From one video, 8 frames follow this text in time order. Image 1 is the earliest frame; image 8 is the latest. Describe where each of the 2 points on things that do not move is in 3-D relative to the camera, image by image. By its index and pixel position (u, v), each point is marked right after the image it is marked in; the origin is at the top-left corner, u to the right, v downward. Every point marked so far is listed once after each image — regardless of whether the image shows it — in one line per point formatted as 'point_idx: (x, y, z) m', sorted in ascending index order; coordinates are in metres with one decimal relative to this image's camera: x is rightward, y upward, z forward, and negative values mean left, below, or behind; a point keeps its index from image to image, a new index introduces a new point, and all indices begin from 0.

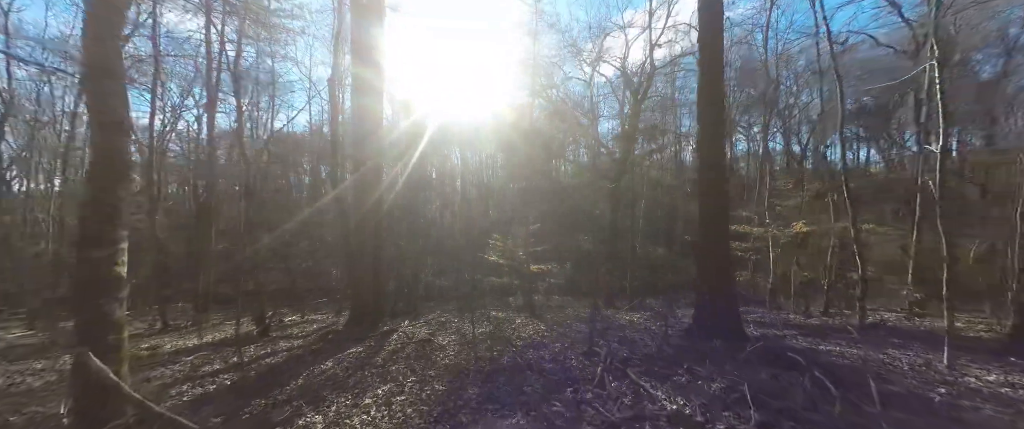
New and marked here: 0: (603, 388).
0: (+0.8, -1.5, +3.0) m
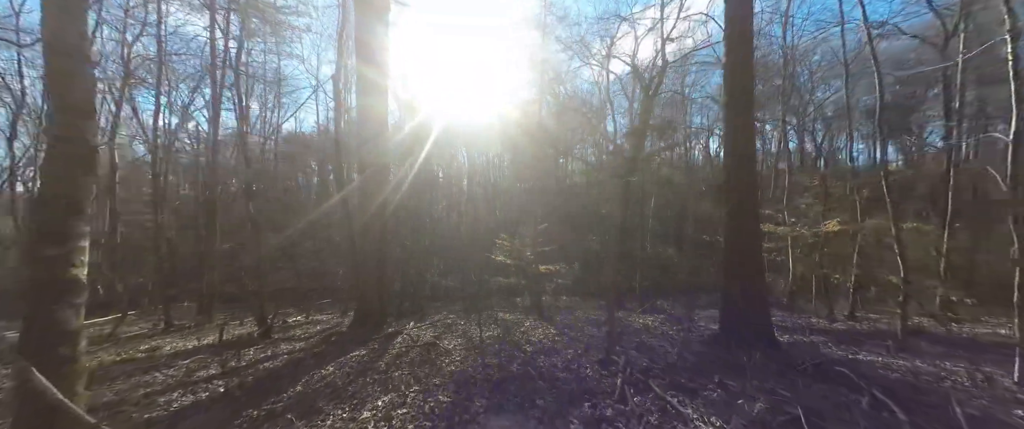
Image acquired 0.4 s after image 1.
0: (+0.9, -1.4, +2.7) m
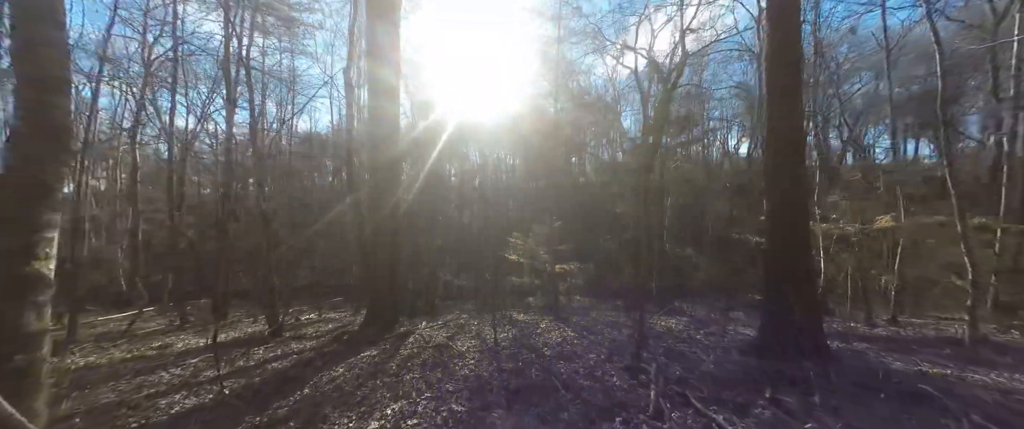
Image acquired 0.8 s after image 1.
0: (+1.0, -1.4, +2.4) m
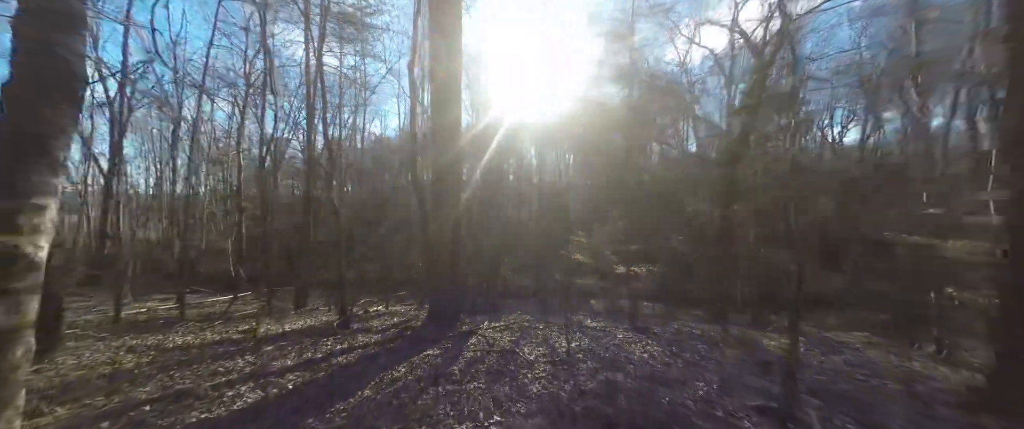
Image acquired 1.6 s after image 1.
0: (+1.5, -1.3, +1.6) m
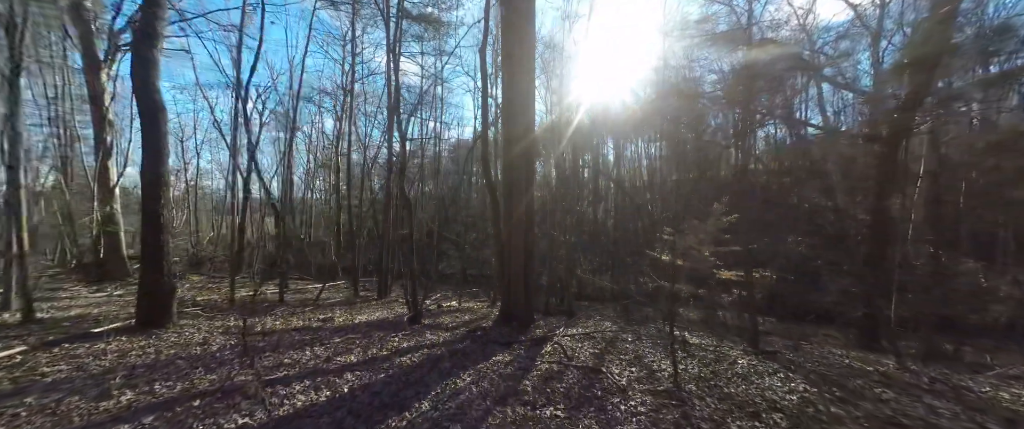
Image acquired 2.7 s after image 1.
0: (+1.7, -1.2, +0.4) m
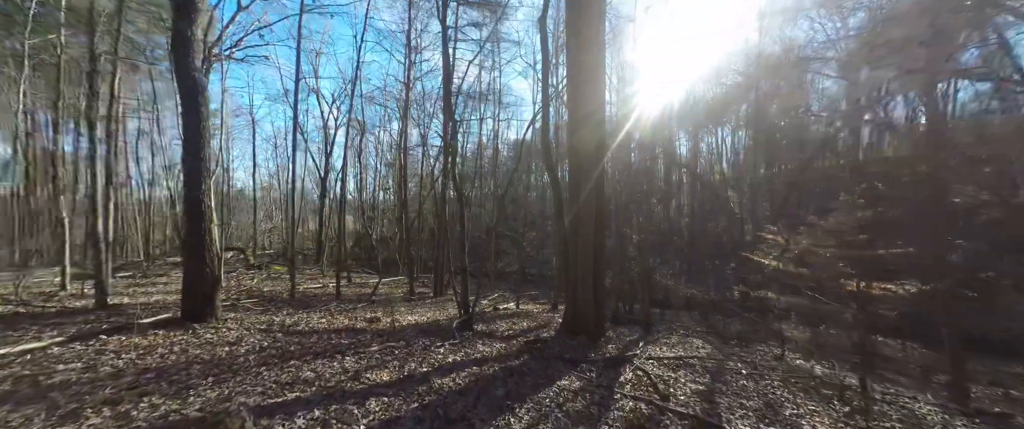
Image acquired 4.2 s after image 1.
0: (+1.7, -1.0, -1.0) m
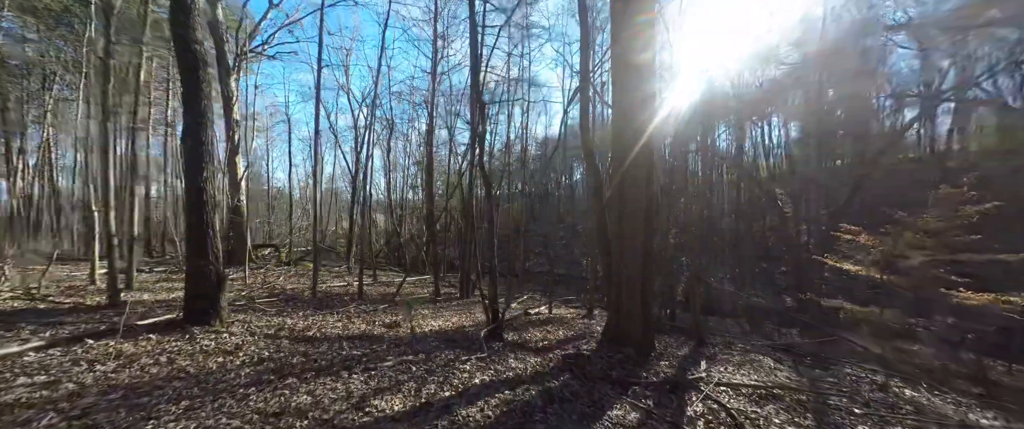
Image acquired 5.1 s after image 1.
0: (+1.7, -0.9, -1.9) m
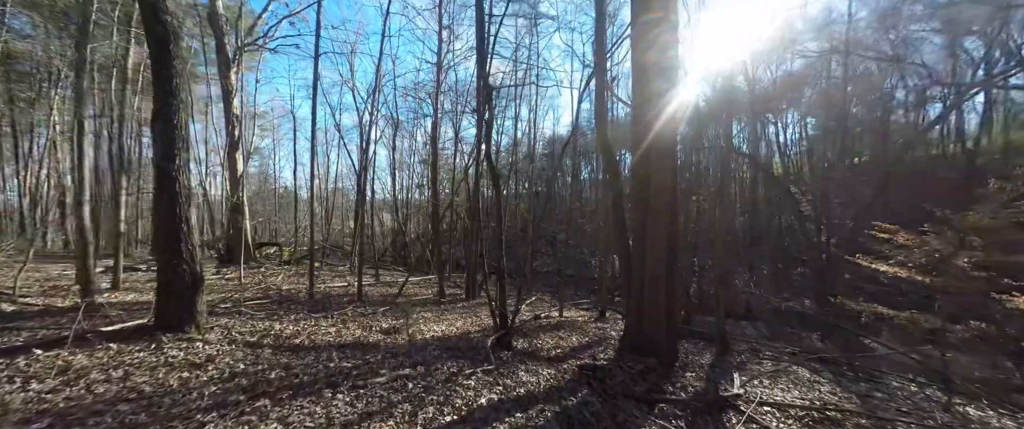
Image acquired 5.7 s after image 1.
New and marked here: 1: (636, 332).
0: (+1.7, -0.9, -2.5) m
1: (+1.9, -1.7, +5.4) m
